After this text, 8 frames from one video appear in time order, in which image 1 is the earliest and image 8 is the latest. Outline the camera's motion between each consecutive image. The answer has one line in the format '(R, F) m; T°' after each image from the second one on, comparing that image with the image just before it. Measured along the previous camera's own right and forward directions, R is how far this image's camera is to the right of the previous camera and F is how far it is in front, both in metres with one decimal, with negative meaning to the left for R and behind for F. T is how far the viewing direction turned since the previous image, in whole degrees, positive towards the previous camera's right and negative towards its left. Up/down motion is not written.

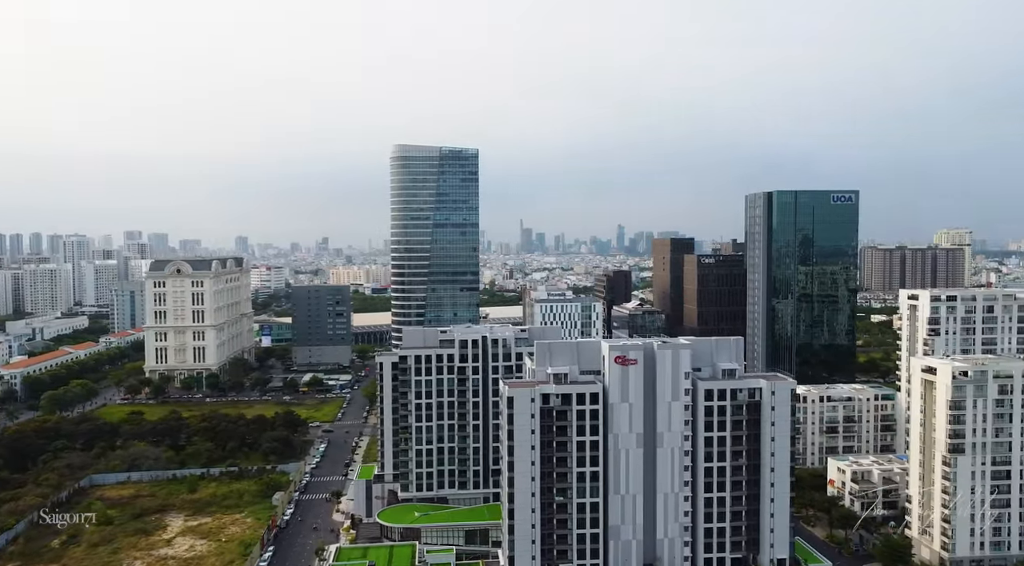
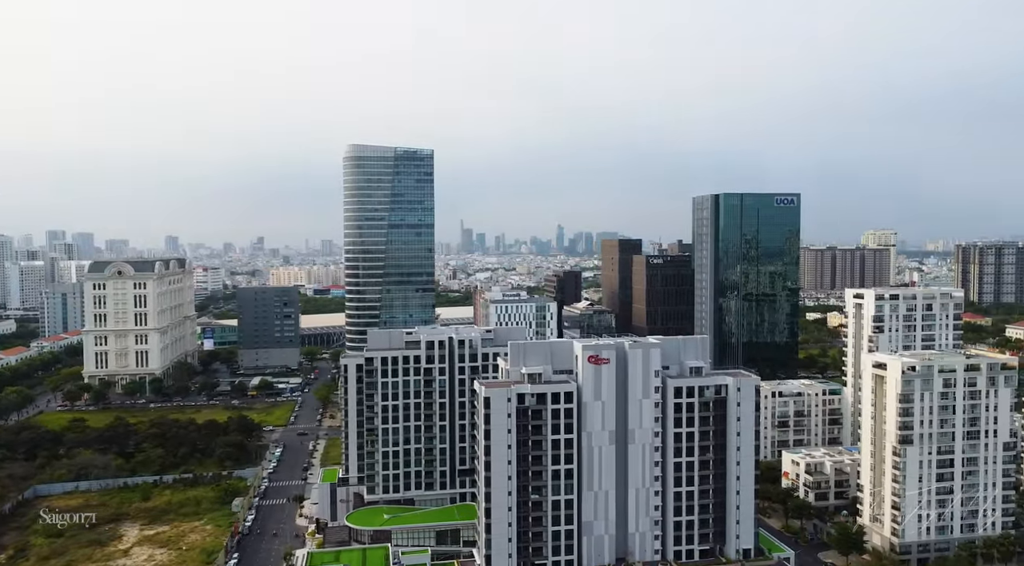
(-3.1, -0.7) m; +5°
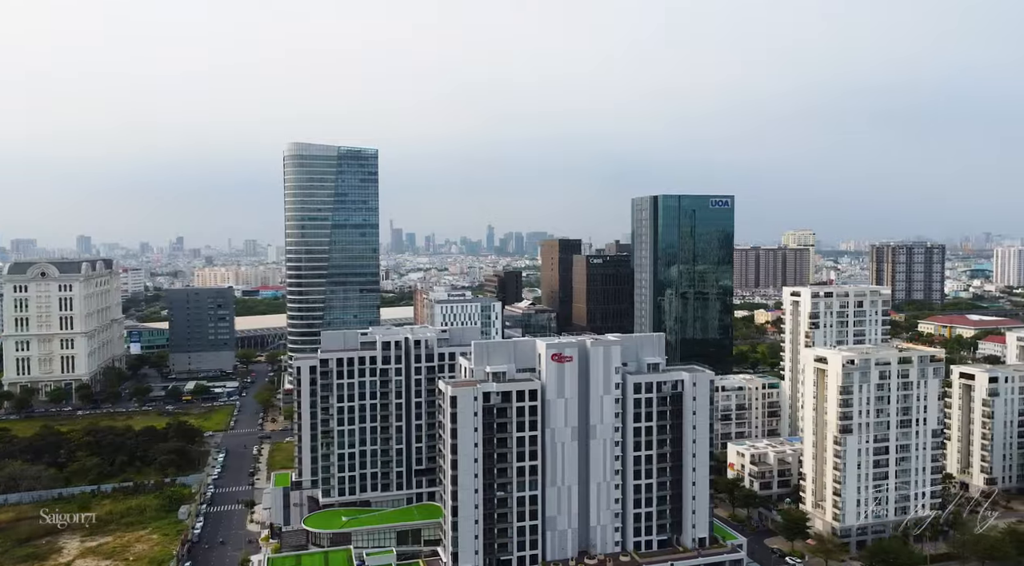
(-3.2, -0.7) m; +6°
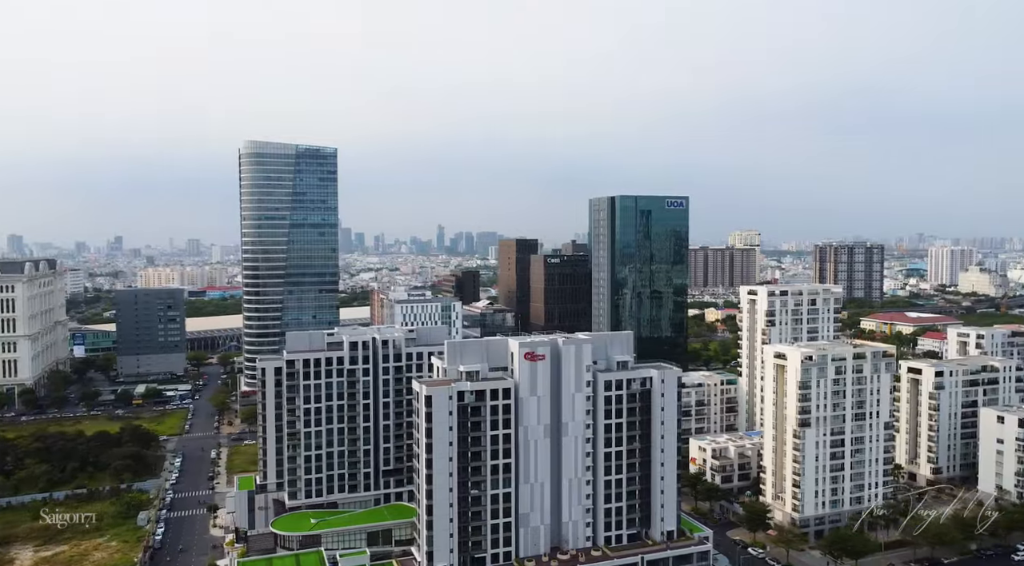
(-2.2, -0.5) m; +4°
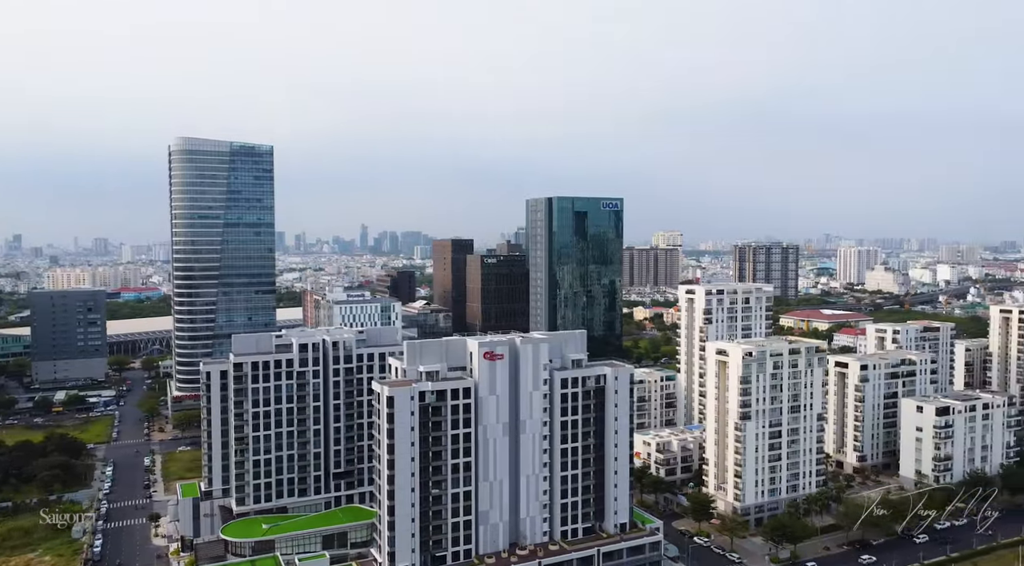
(-3.4, -0.6) m; +6°
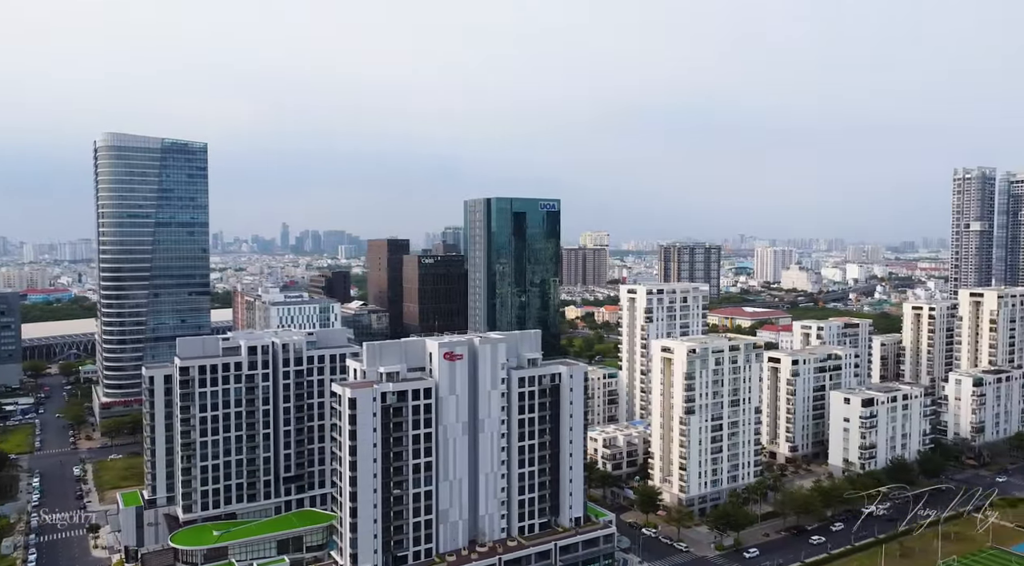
(-3.4, -0.5) m; +6°
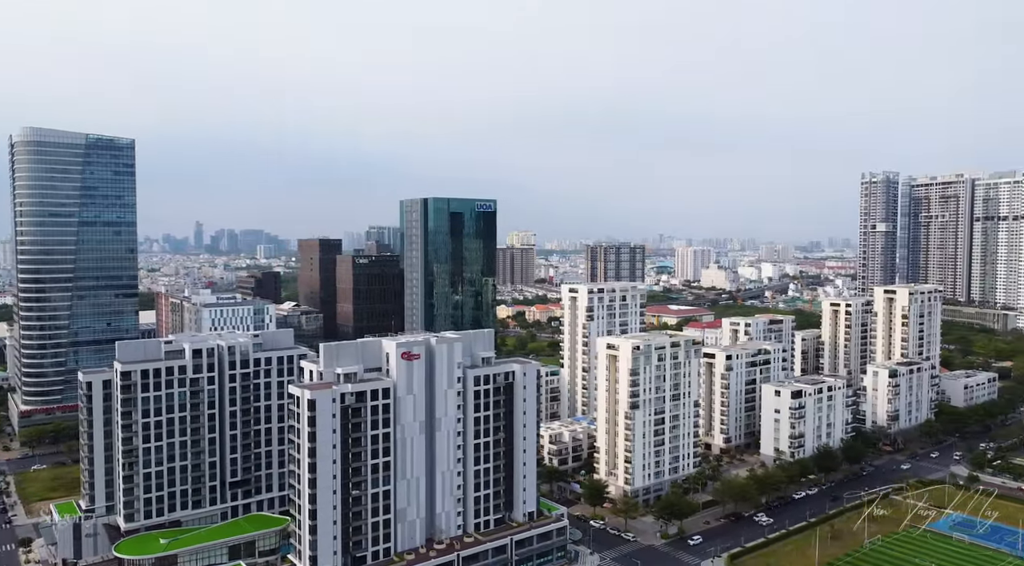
(-3.4, -0.5) m; +6°
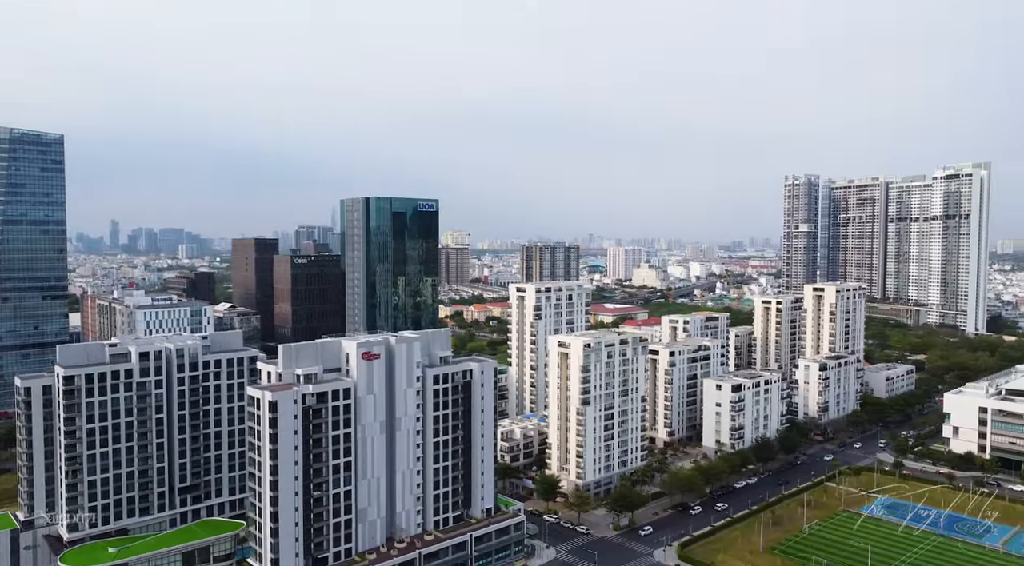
(-3.0, -0.3) m; +6°
